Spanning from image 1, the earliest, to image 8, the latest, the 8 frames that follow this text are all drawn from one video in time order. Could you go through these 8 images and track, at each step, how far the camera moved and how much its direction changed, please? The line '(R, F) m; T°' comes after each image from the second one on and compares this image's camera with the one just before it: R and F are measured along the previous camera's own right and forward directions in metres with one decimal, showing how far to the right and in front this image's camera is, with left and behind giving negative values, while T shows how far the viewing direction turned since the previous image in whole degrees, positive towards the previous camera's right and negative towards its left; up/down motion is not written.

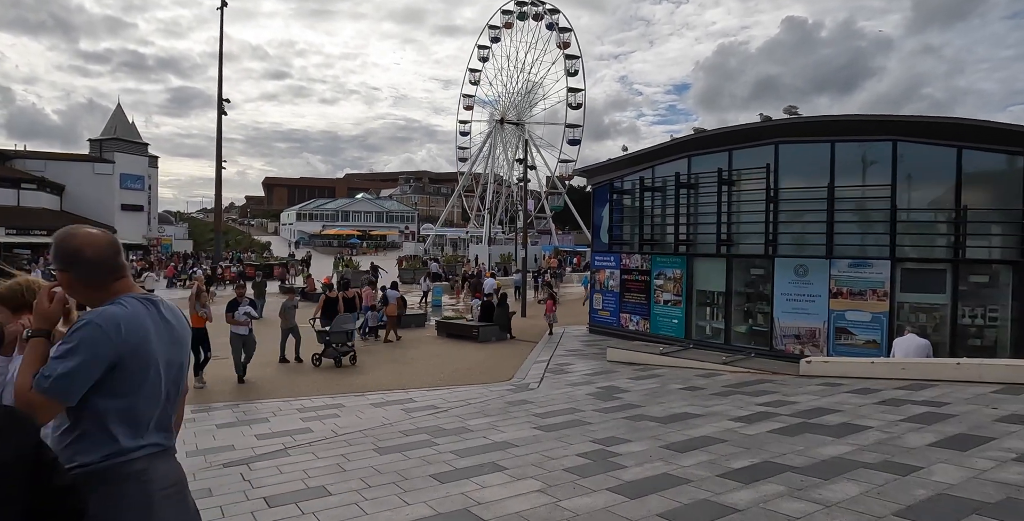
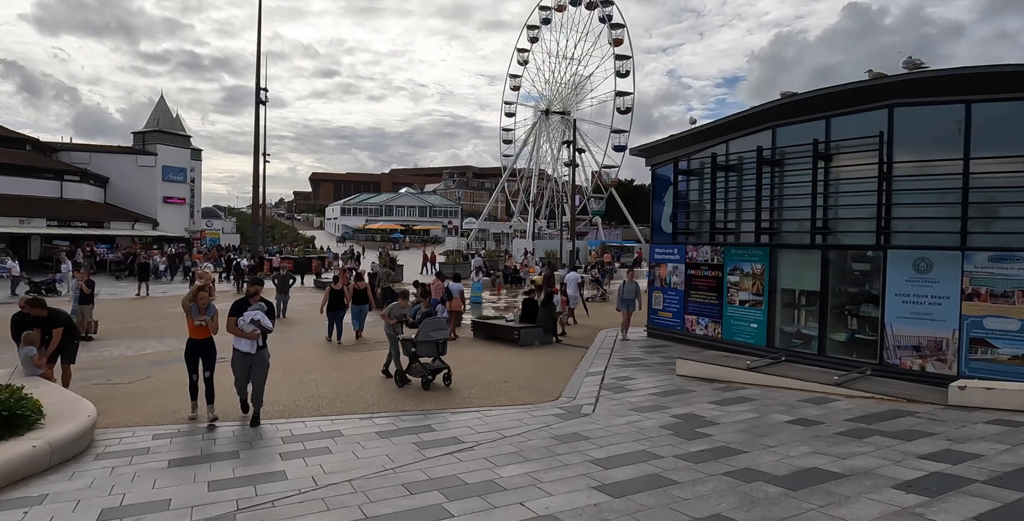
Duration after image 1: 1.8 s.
(0.0, +2.0) m; -4°
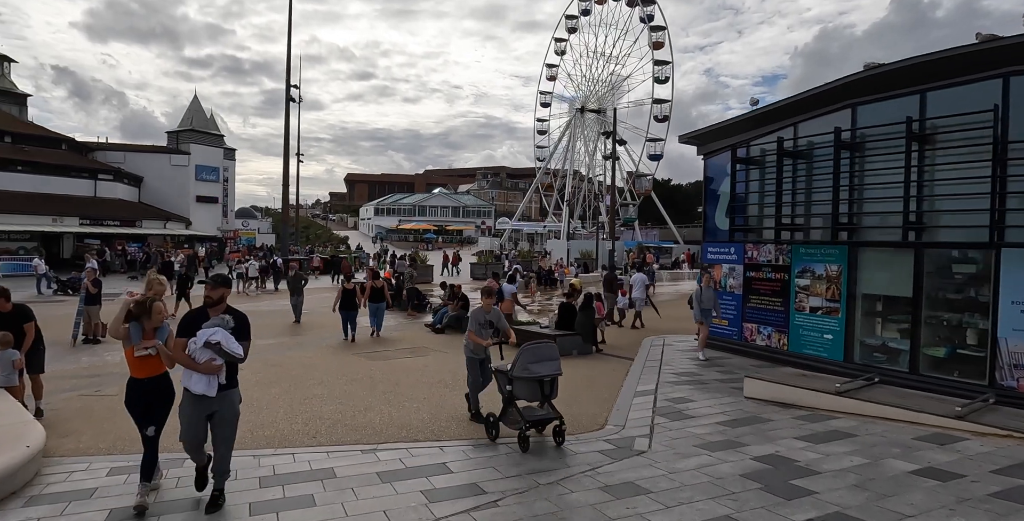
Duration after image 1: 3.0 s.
(0.0, +1.4) m; -3°
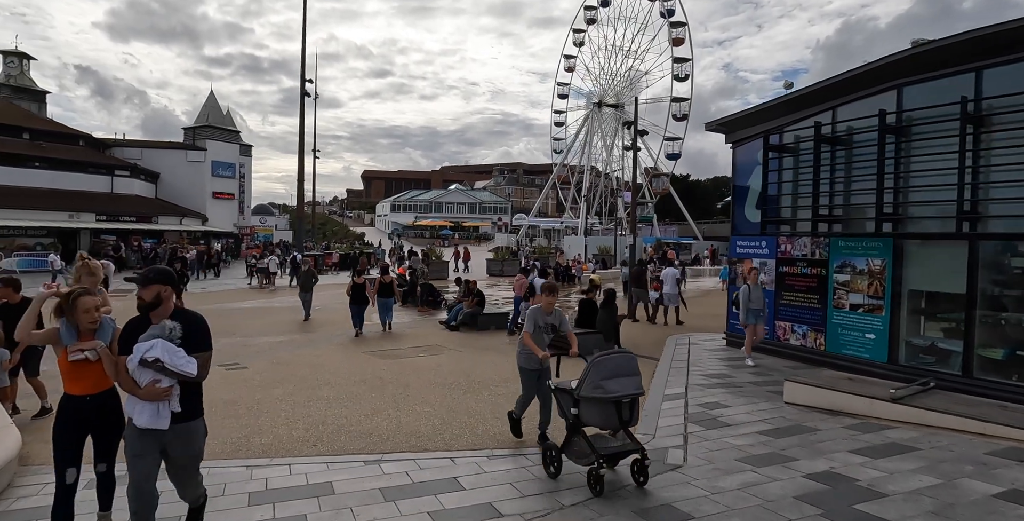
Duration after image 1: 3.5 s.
(0.0, +0.6) m; -2°
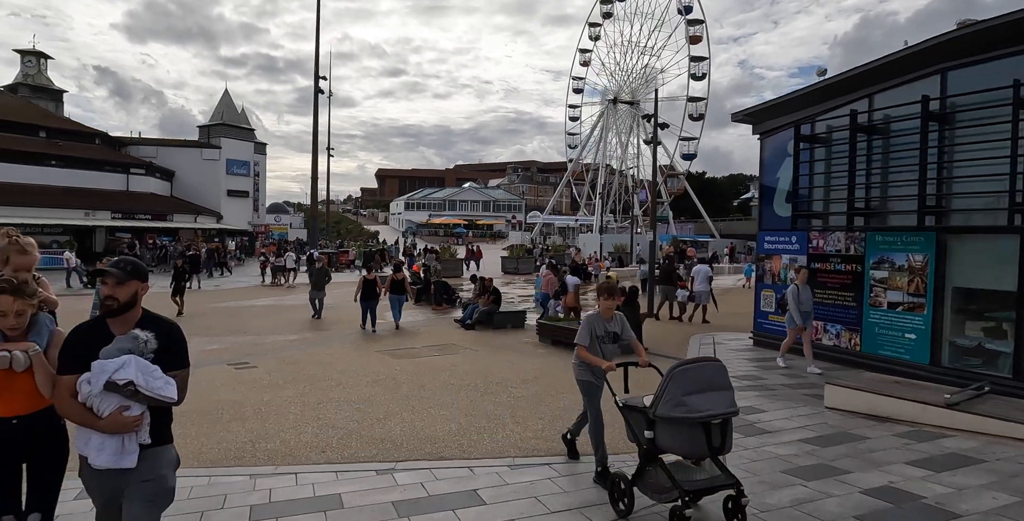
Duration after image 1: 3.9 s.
(-0.1, +0.4) m; -1°
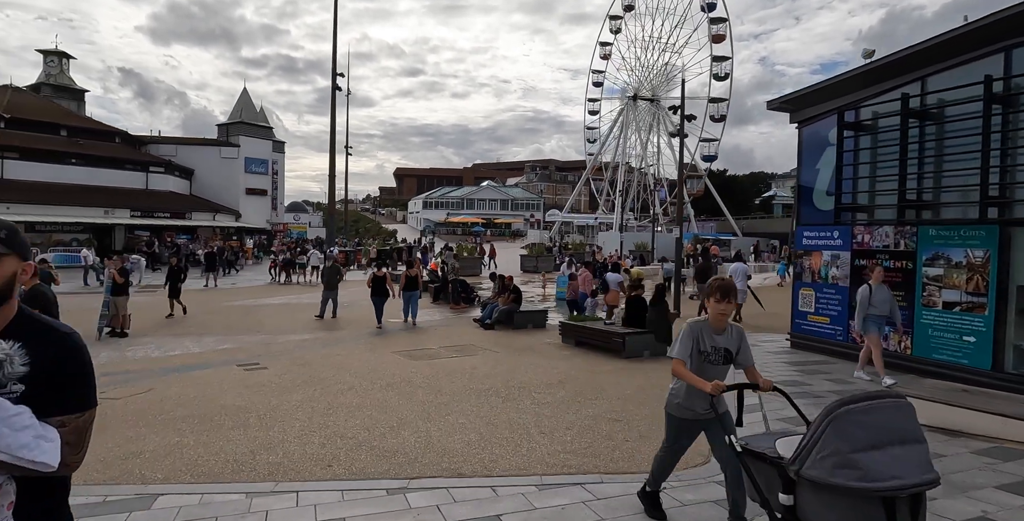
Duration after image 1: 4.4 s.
(-0.1, +0.6) m; -2°
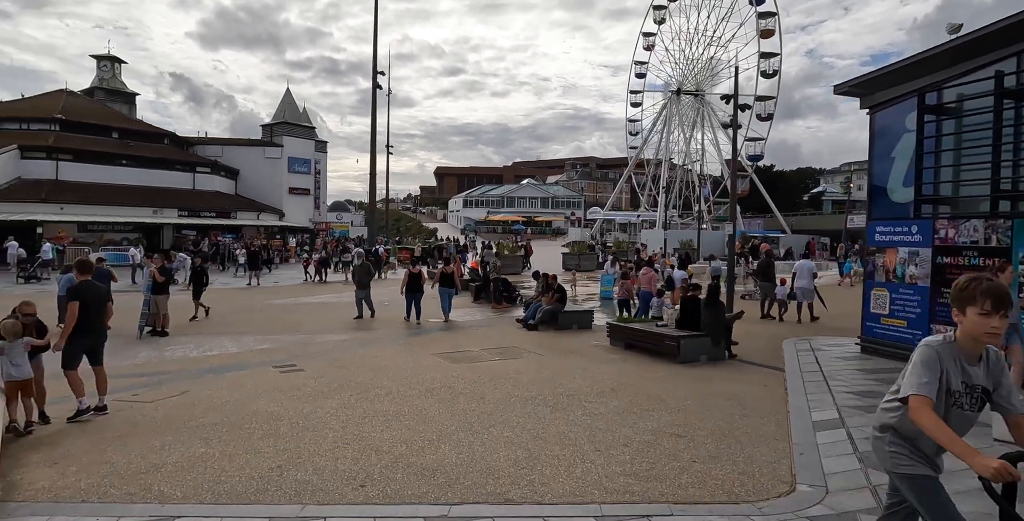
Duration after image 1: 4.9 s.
(-0.1, +0.6) m; -4°
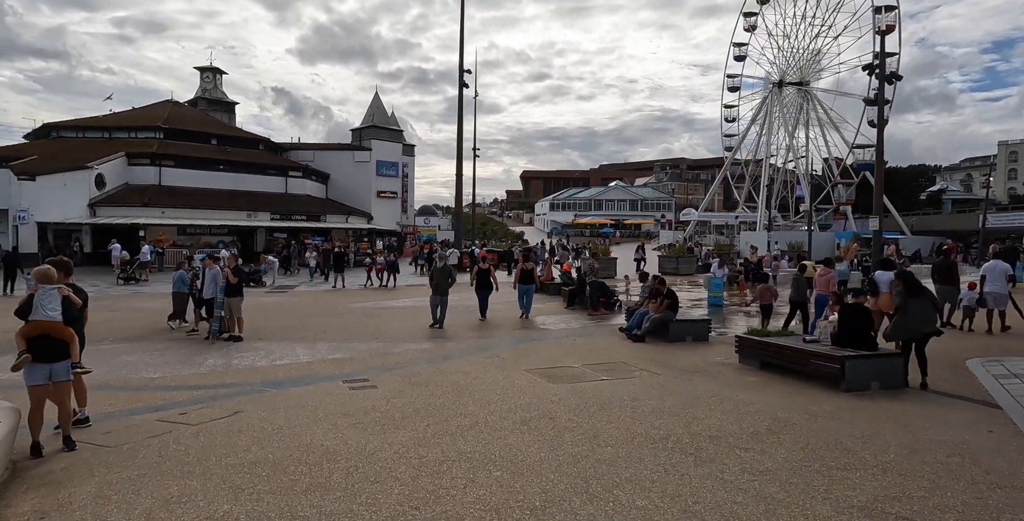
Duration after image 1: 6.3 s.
(-0.3, +1.6) m; -8°
